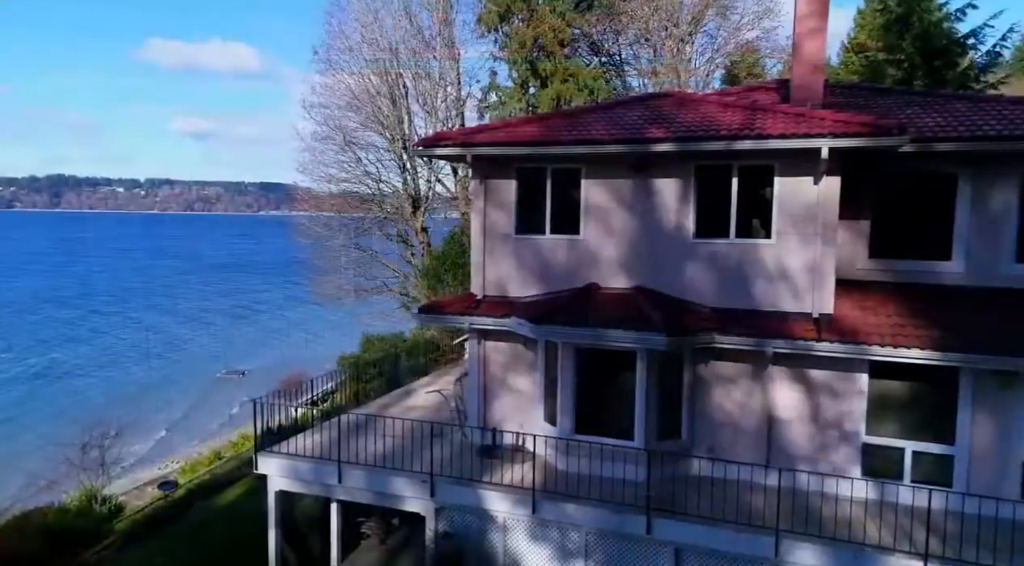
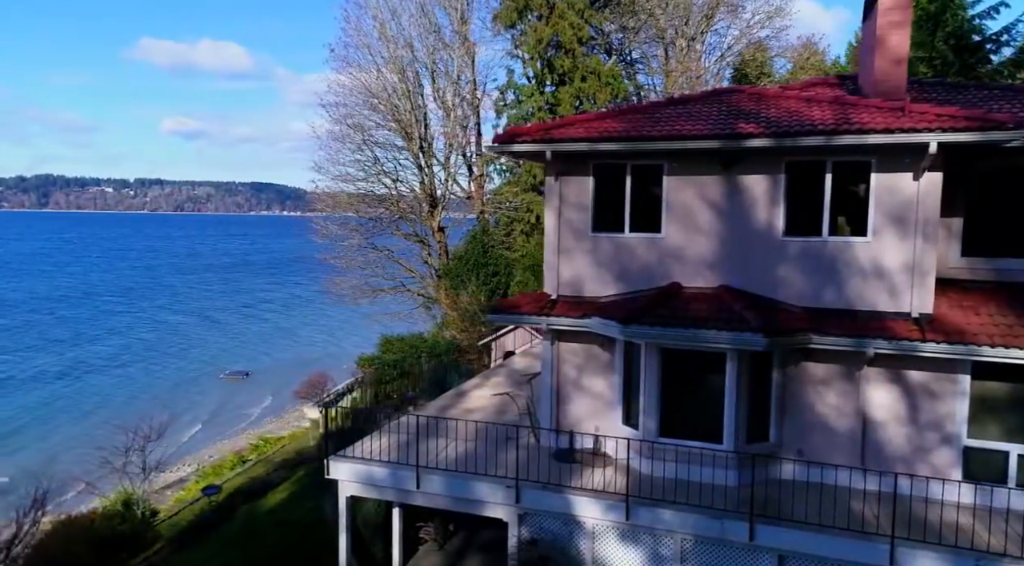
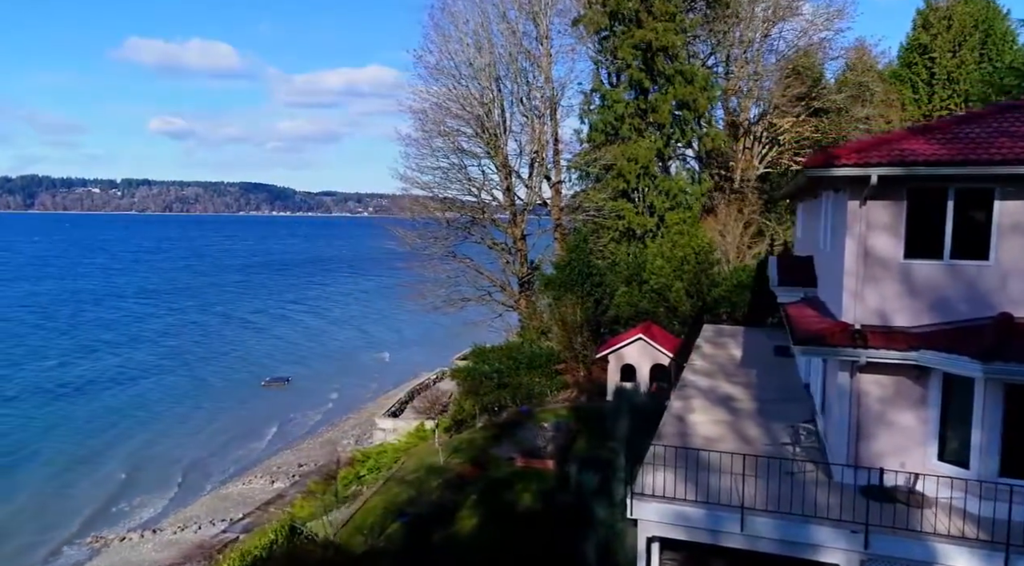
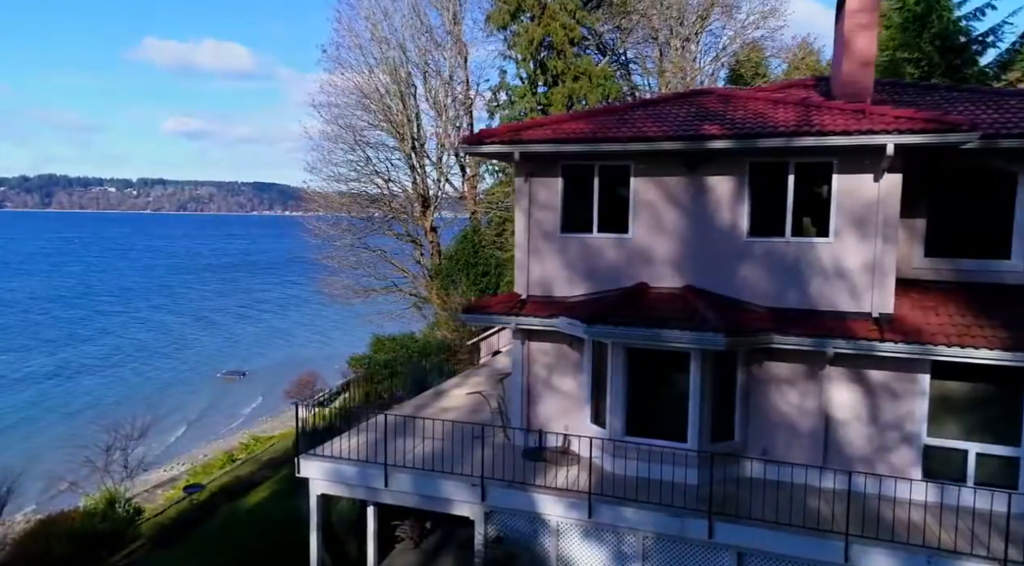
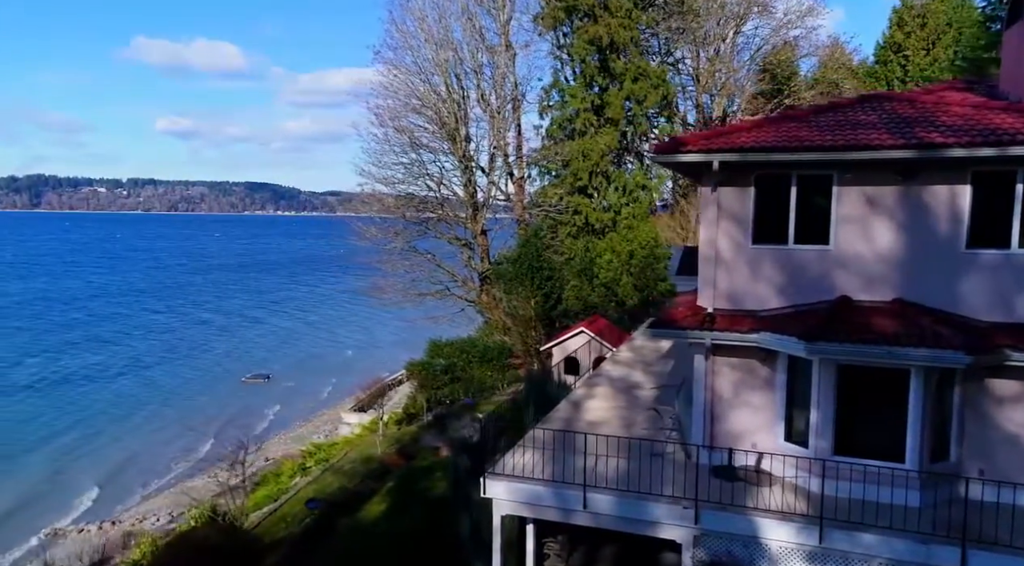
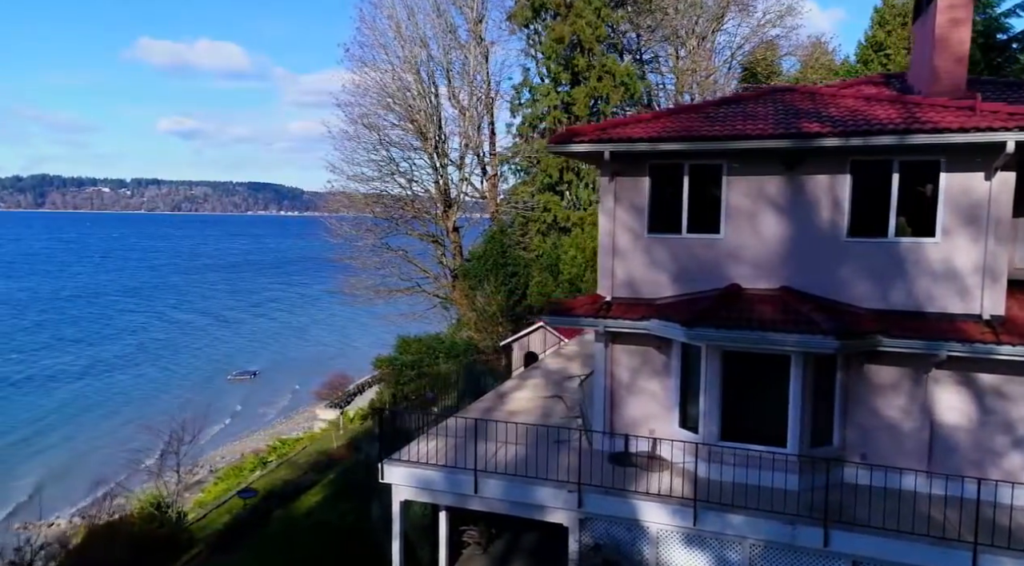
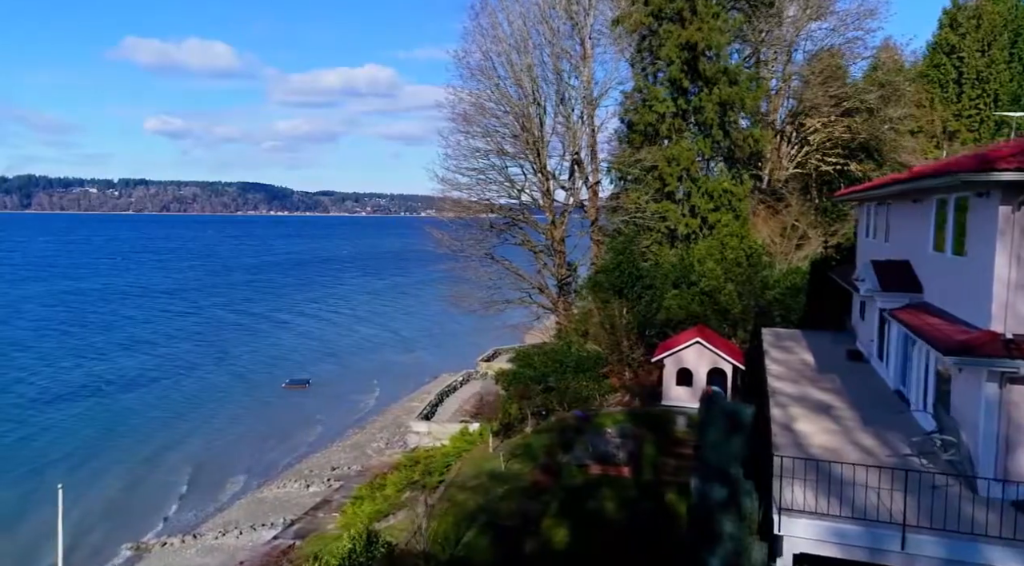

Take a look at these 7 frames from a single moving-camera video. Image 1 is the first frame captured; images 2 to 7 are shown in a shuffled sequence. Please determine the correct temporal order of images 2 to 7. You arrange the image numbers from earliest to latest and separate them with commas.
4, 2, 6, 5, 3, 7
